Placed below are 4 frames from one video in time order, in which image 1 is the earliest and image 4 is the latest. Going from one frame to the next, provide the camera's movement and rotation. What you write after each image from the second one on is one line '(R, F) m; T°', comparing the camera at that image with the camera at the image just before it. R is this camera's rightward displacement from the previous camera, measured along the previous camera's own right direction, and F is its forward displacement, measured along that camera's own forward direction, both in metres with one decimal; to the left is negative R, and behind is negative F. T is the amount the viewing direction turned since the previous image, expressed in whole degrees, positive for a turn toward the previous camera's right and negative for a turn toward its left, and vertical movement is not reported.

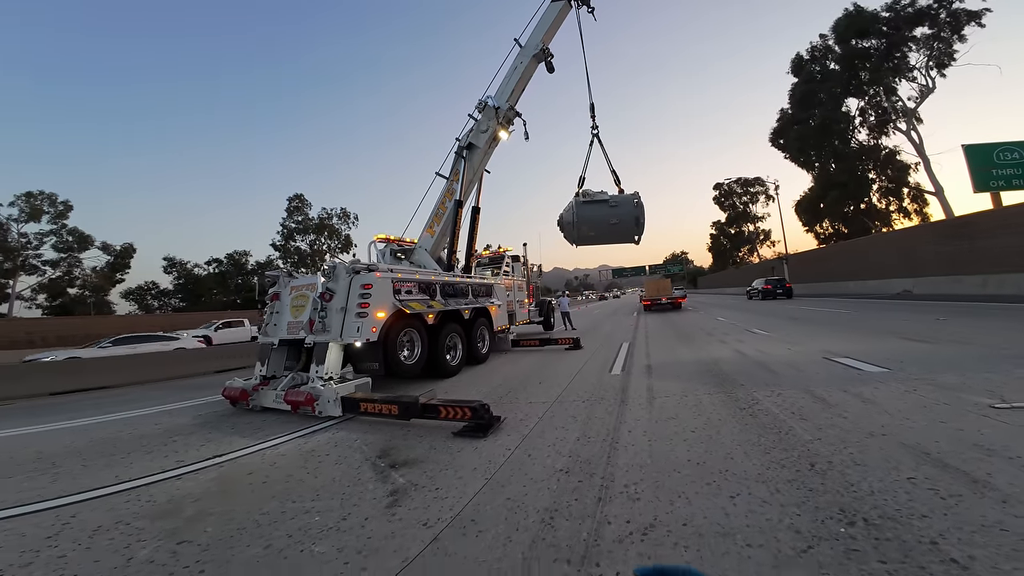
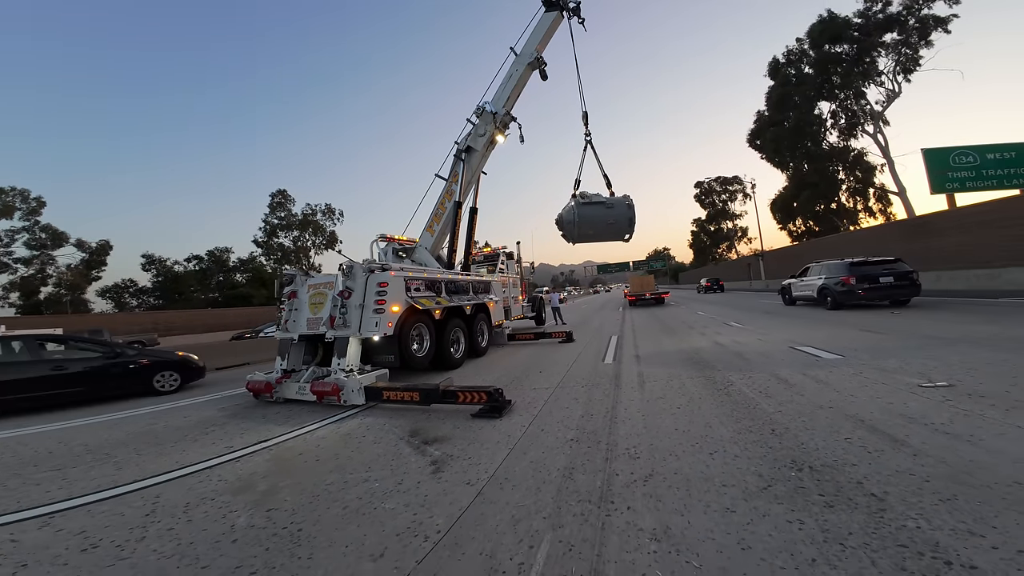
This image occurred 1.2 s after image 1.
(-0.3, -0.7) m; +2°
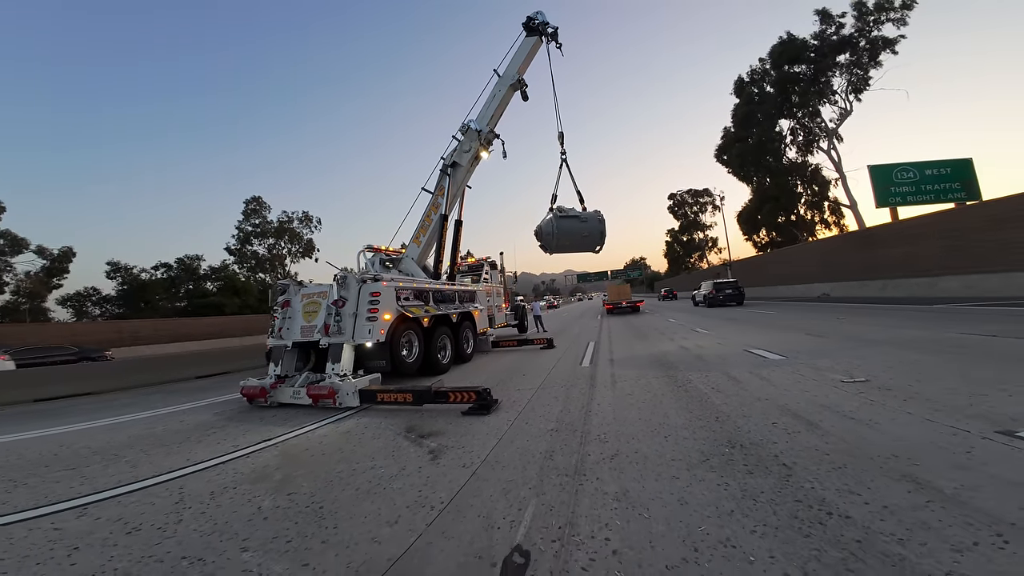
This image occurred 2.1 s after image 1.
(-0.1, -0.7) m; +3°
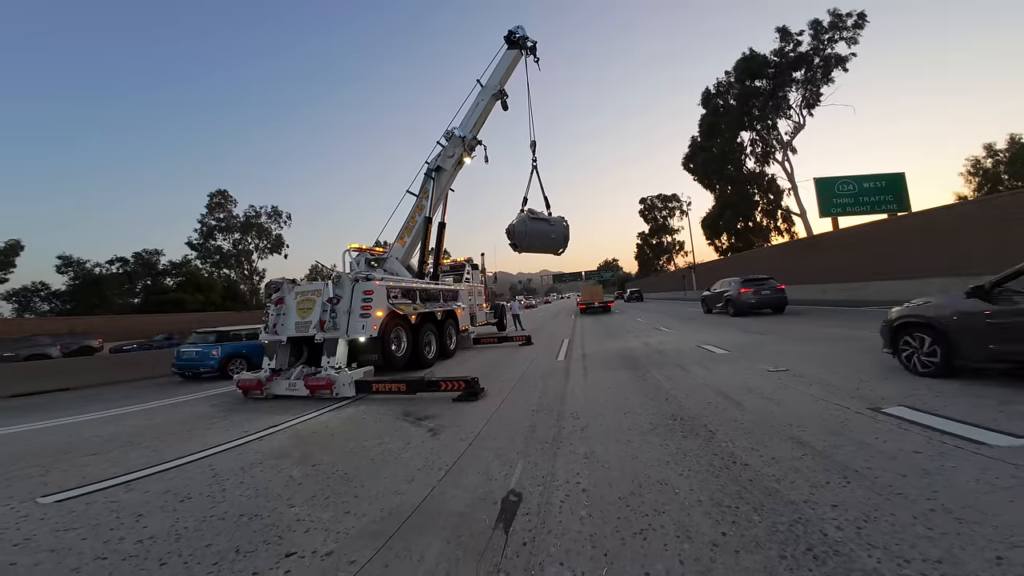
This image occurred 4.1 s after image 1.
(-0.2, -1.0) m; +4°
